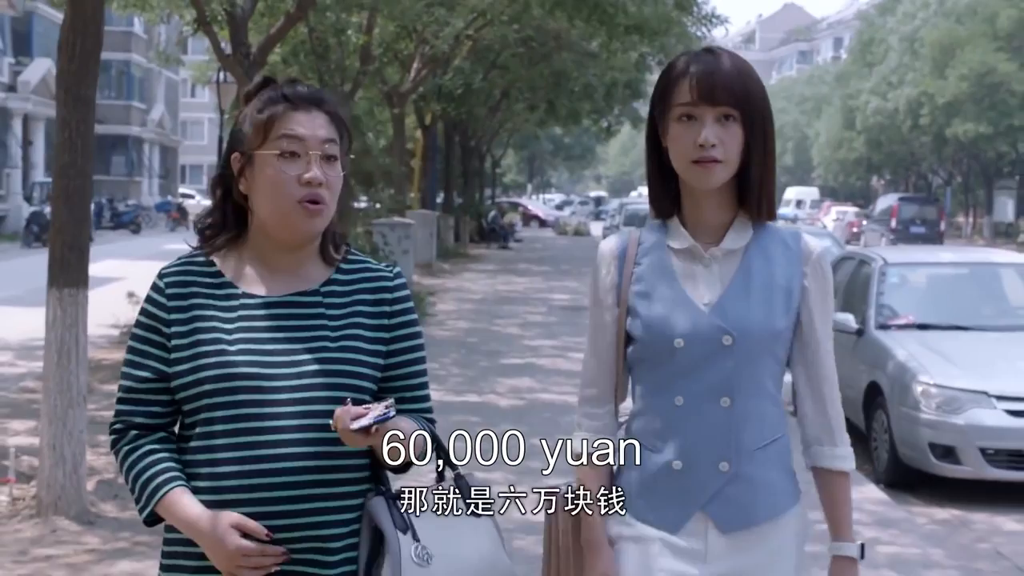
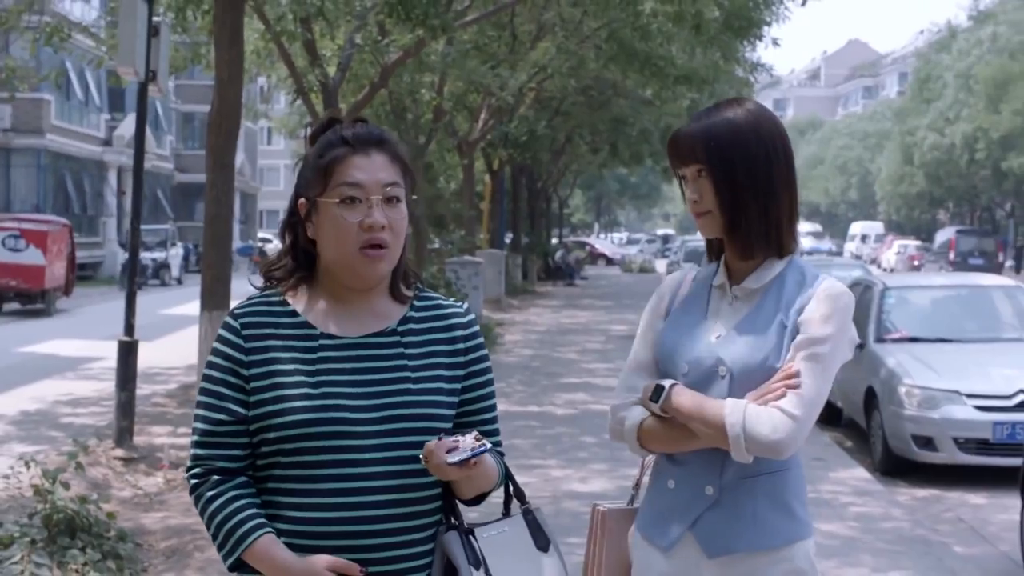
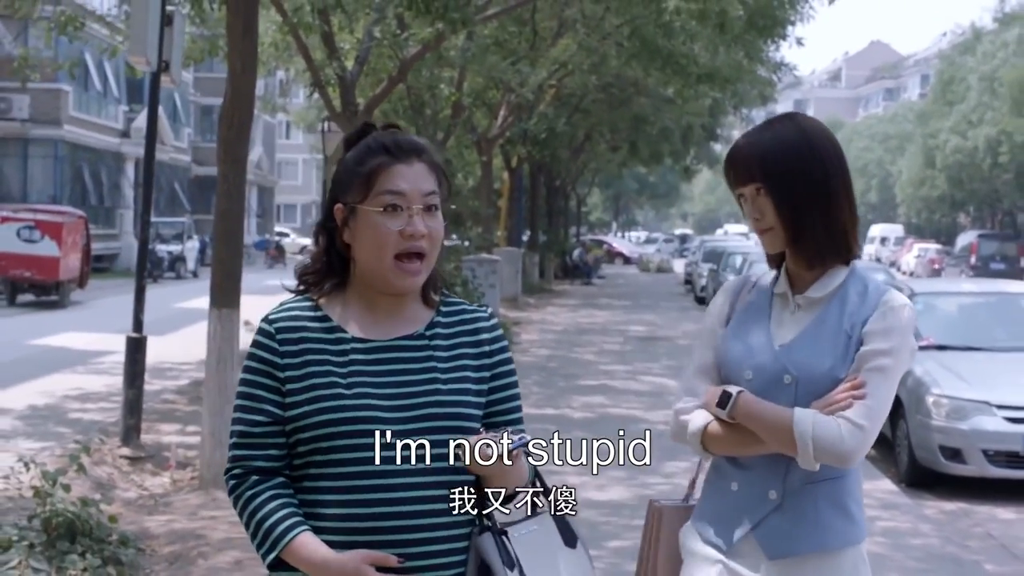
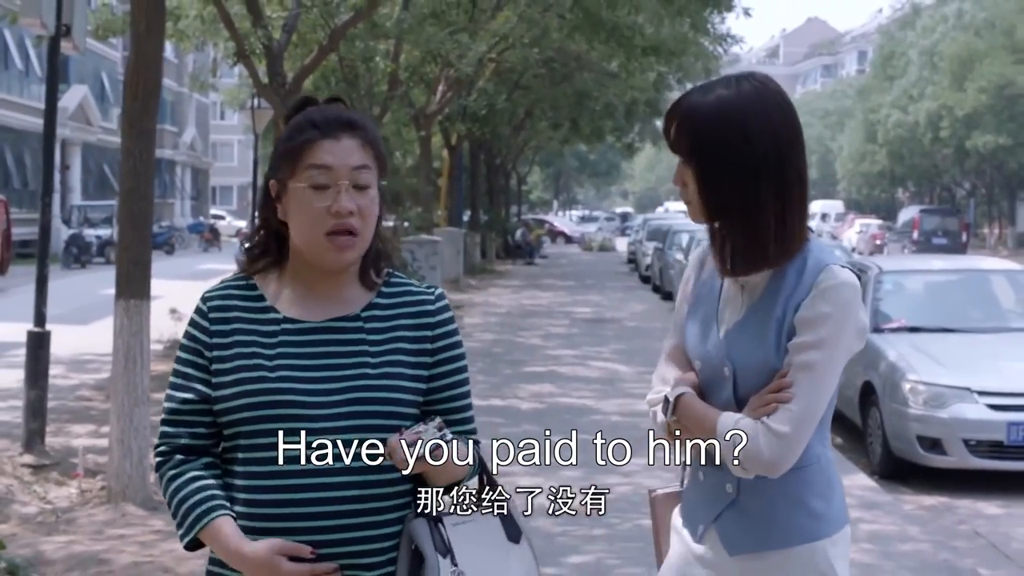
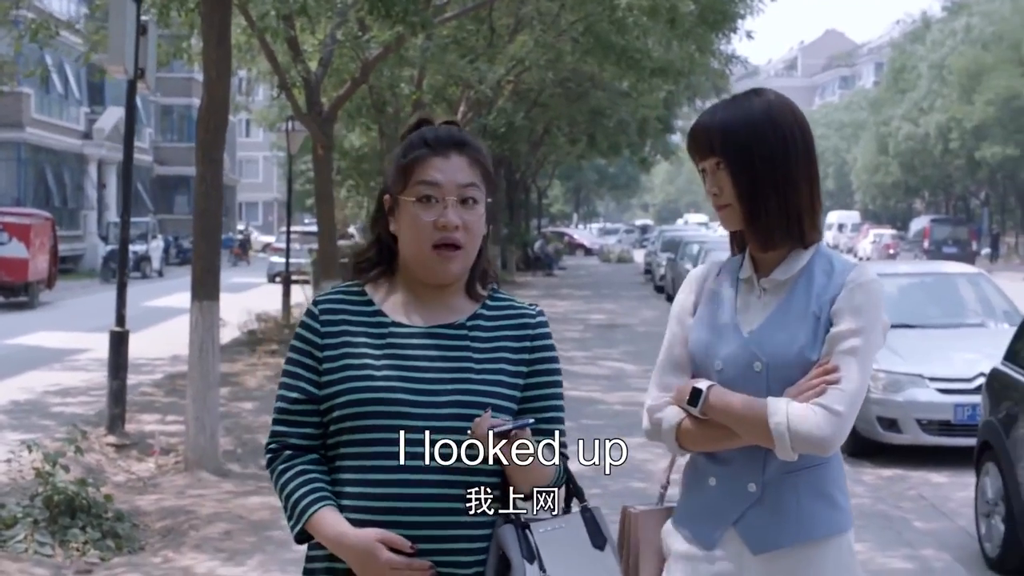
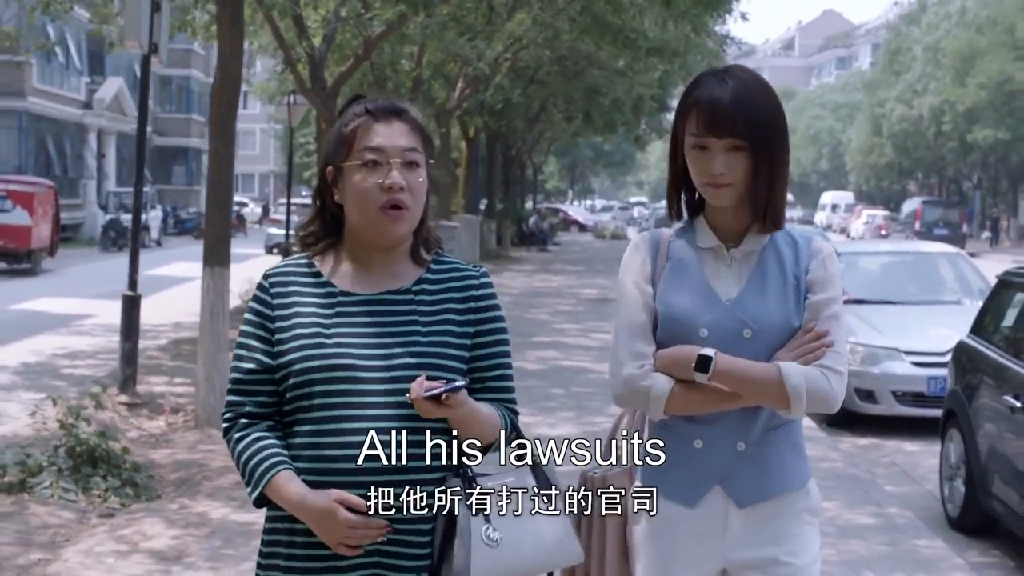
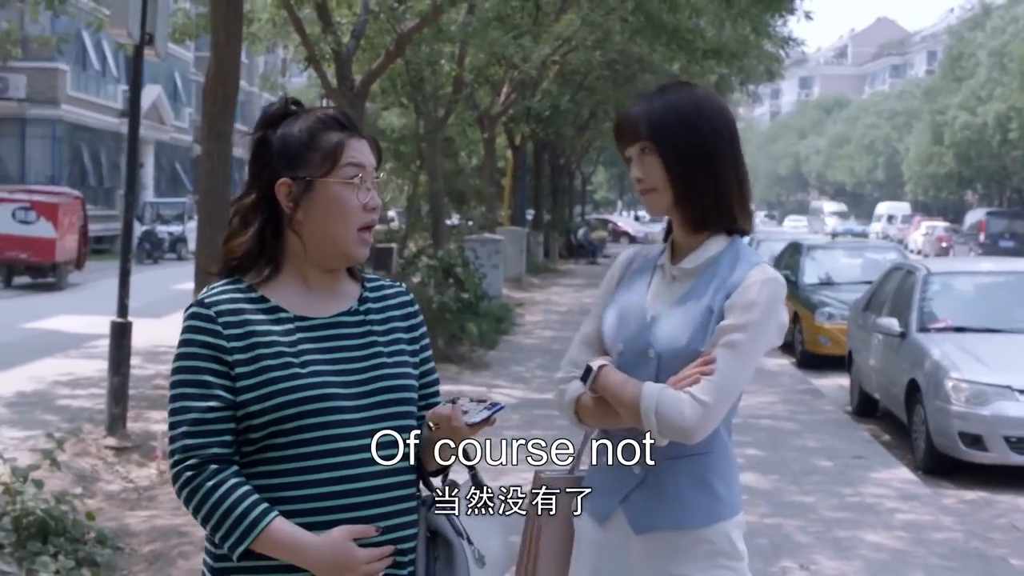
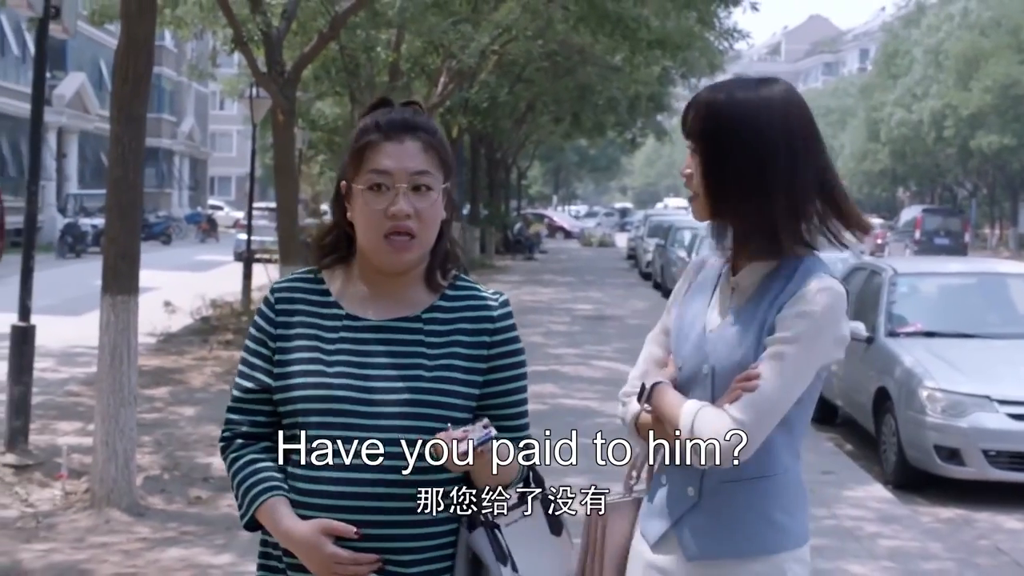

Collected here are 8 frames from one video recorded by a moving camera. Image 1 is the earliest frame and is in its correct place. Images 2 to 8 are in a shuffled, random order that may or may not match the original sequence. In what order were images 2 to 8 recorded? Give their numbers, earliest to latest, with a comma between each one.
8, 4, 7, 3, 2, 5, 6
